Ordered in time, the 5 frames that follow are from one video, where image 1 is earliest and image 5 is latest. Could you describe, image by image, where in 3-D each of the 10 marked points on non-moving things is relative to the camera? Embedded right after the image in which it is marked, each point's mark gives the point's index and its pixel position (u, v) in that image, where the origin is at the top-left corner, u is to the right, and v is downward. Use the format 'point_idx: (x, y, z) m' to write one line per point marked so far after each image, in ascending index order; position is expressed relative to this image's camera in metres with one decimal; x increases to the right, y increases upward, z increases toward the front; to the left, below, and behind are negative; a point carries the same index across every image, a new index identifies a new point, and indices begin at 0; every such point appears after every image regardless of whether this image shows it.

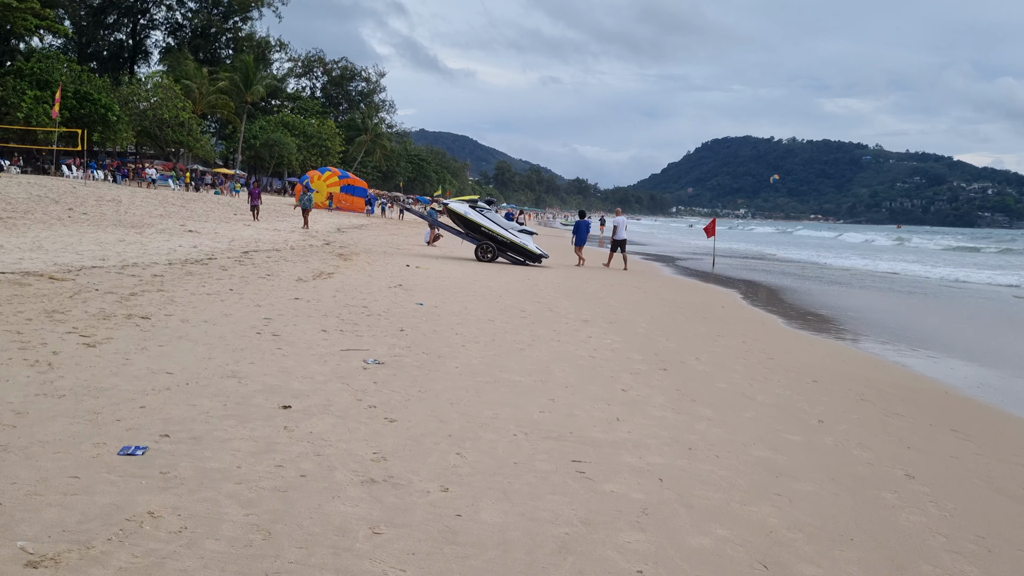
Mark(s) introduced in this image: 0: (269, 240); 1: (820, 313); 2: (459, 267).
0: (-5.3, +1.0, +19.6) m
1: (+5.4, -0.4, +15.4) m
2: (-1.0, +0.4, +17.6) m
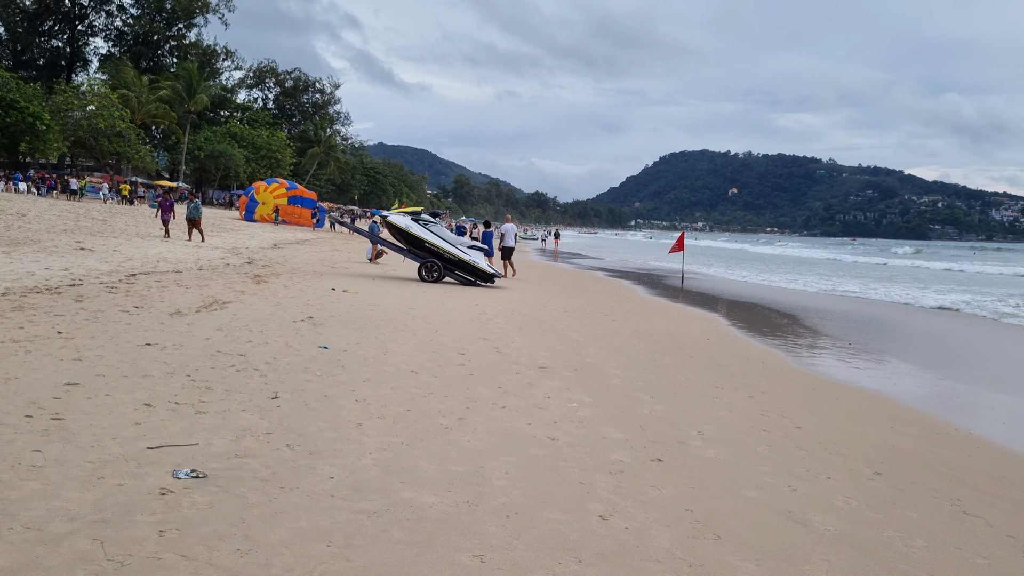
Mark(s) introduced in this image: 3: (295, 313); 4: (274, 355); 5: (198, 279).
0: (-6.3, +0.5, +16.9) m
1: (+4.5, -0.8, +13.2) m
2: (-1.9, 0.0, +15.1) m
3: (-2.5, -0.3, +10.1) m
4: (-1.9, -0.5, +7.1) m
5: (-4.7, +0.1, +13.2) m
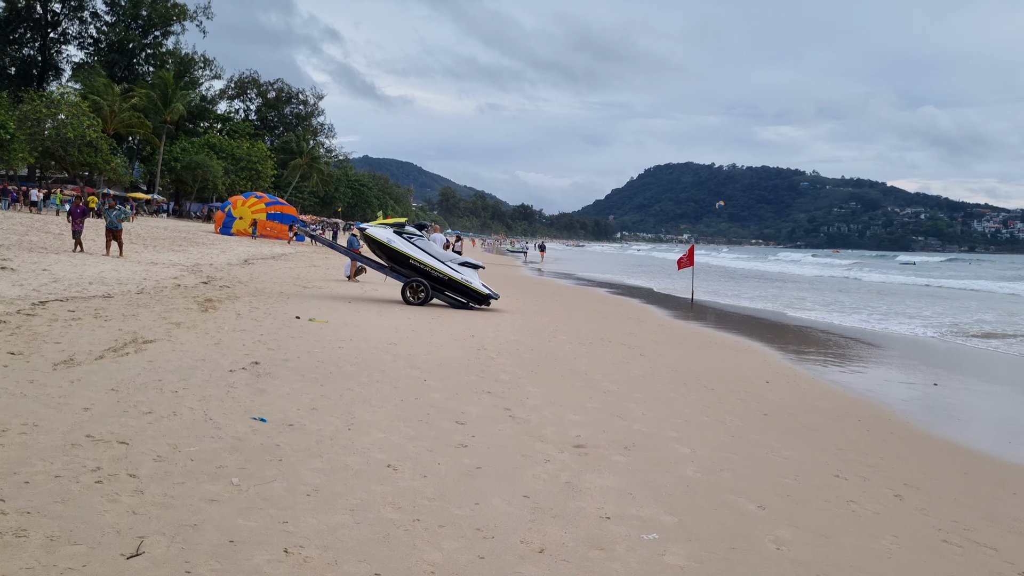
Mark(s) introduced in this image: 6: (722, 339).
0: (-6.3, +0.1, +14.4) m
1: (+4.6, -1.1, +10.8) m
2: (-1.9, -0.4, +12.7) m
3: (-2.4, -0.6, +7.7) m
4: (-1.7, -0.8, +4.7) m
5: (-4.6, -0.2, +10.7) m
6: (+3.2, -0.8, +13.8) m
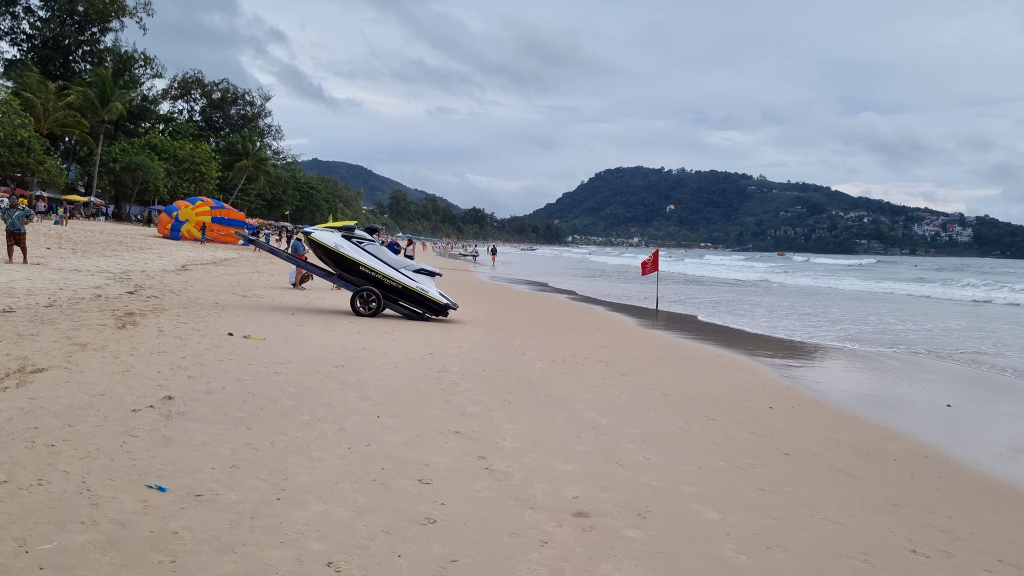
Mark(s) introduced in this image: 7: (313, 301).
0: (-6.9, 0.0, +12.8) m
1: (+4.2, -1.2, +9.8) m
2: (-2.4, -0.5, +11.3) m
3: (-2.6, -0.7, +6.3) m
4: (-1.8, -0.9, +3.3) m
5: (-5.0, -0.4, +9.2) m
6: (+2.6, -0.9, +12.8) m
7: (-3.5, -0.2, +15.9) m
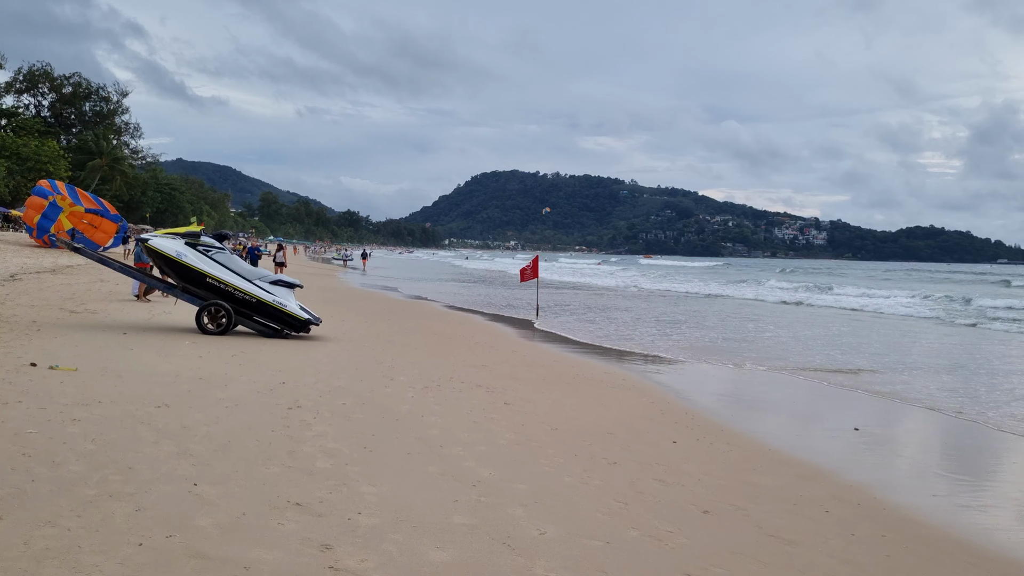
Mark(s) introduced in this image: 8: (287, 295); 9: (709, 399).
0: (-8.5, -0.3, +10.5) m
1: (+2.9, -1.3, +9.1) m
2: (-3.9, -0.7, +9.7) m
3: (-3.3, -0.9, +4.7) m
4: (-2.2, -1.0, +1.8) m
5: (-6.1, -0.6, +7.3) m
6: (+0.9, -1.0, +11.8) m
7: (-5.6, -0.4, +14.0) m
8: (-3.2, -0.1, +12.7) m
9: (+2.2, -1.3, +9.8) m
